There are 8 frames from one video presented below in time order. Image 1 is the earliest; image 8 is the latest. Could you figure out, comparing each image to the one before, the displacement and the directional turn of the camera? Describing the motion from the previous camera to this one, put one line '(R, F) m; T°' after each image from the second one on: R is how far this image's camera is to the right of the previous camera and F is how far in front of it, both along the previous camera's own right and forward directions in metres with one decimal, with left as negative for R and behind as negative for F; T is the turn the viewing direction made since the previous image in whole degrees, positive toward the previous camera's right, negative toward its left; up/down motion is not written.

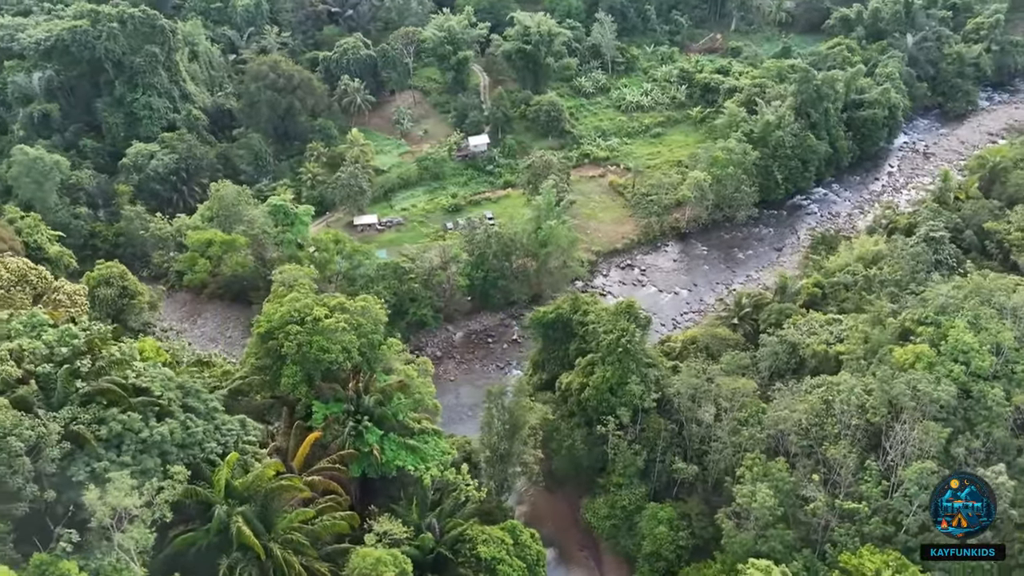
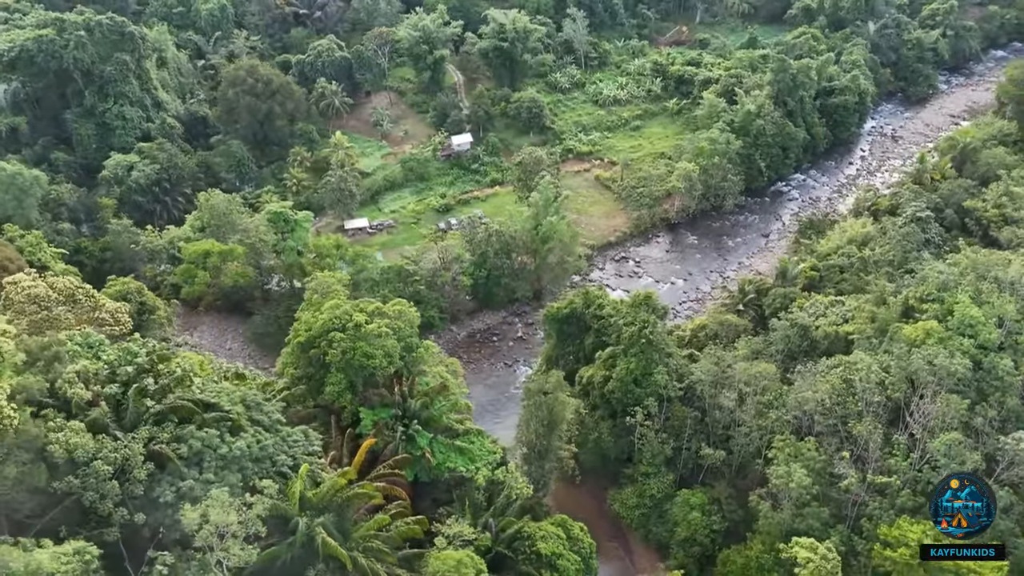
(-2.2, 0.0) m; +4°
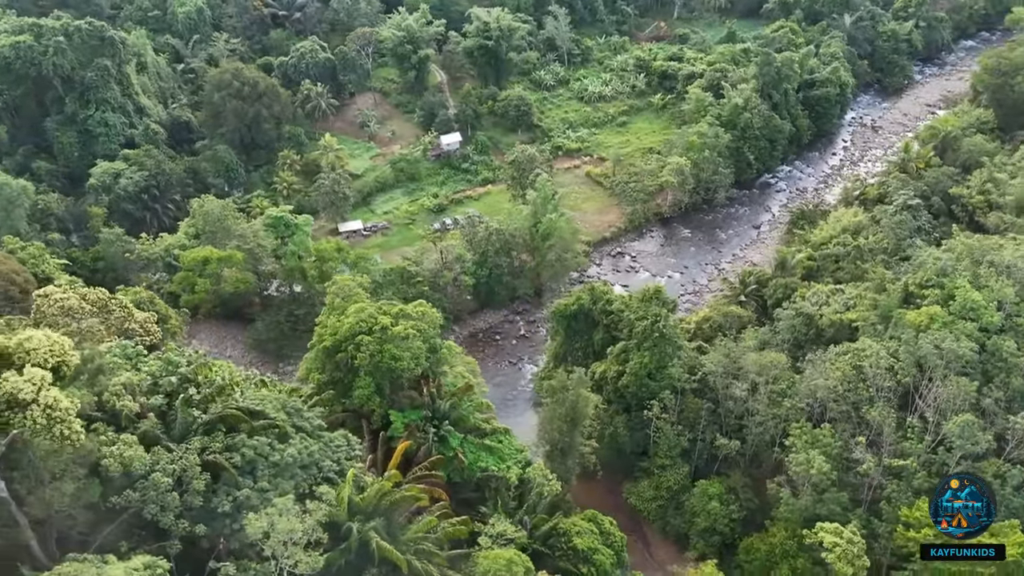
(-1.4, 0.0) m; +2°
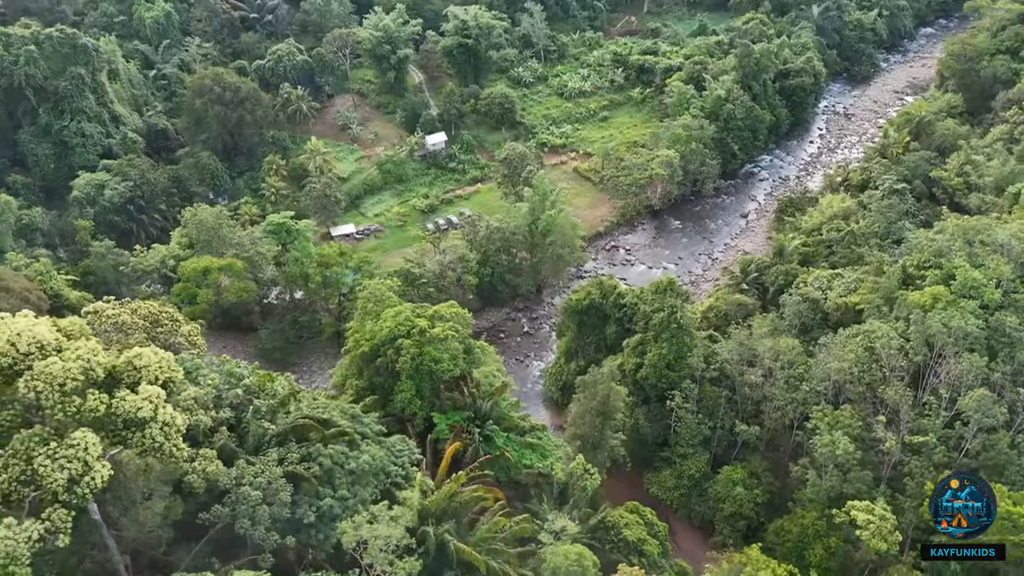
(-2.0, 0.0) m; +3°
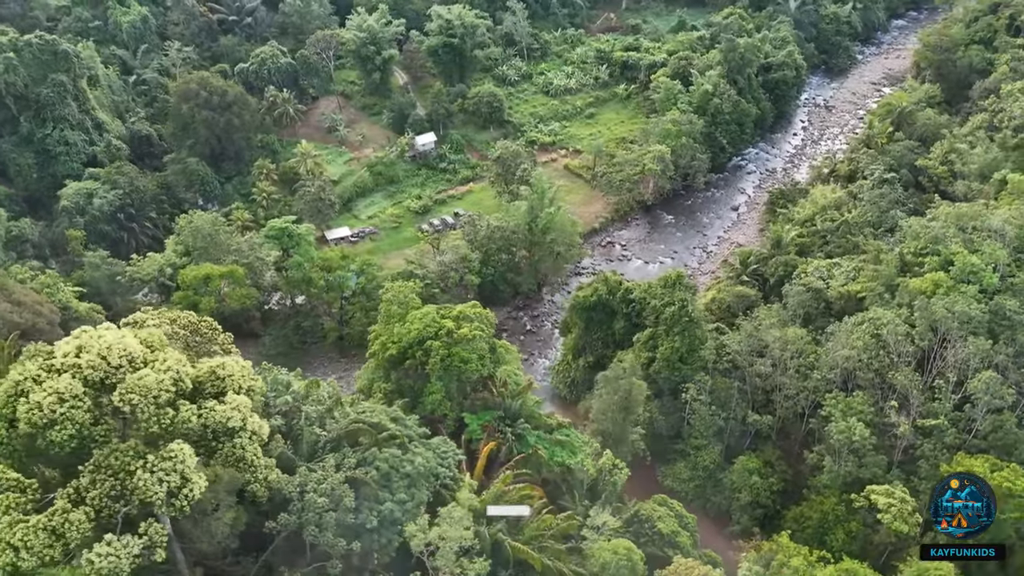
(-1.4, 0.0) m; +2°
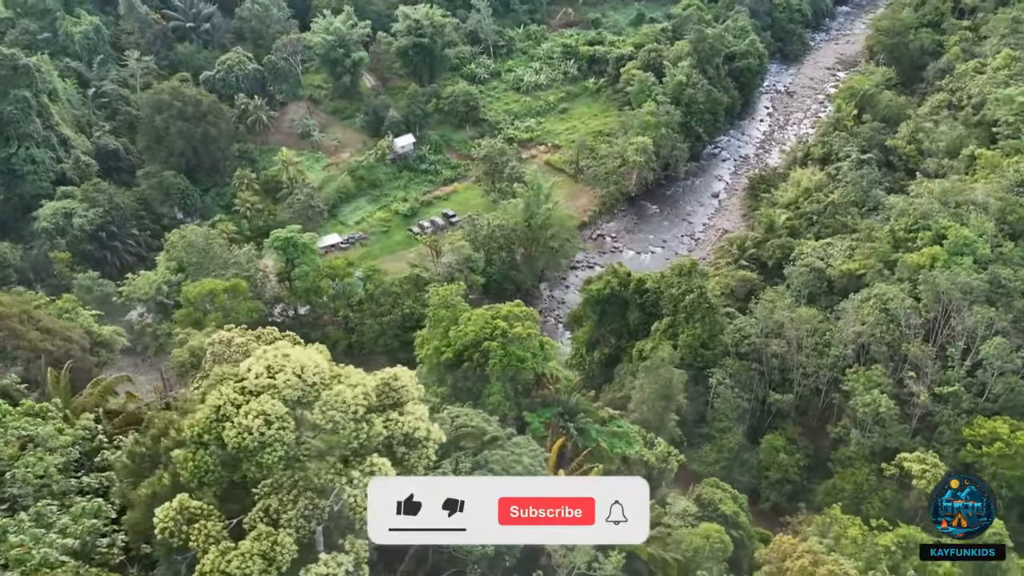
(-2.8, 0.0) m; +4°
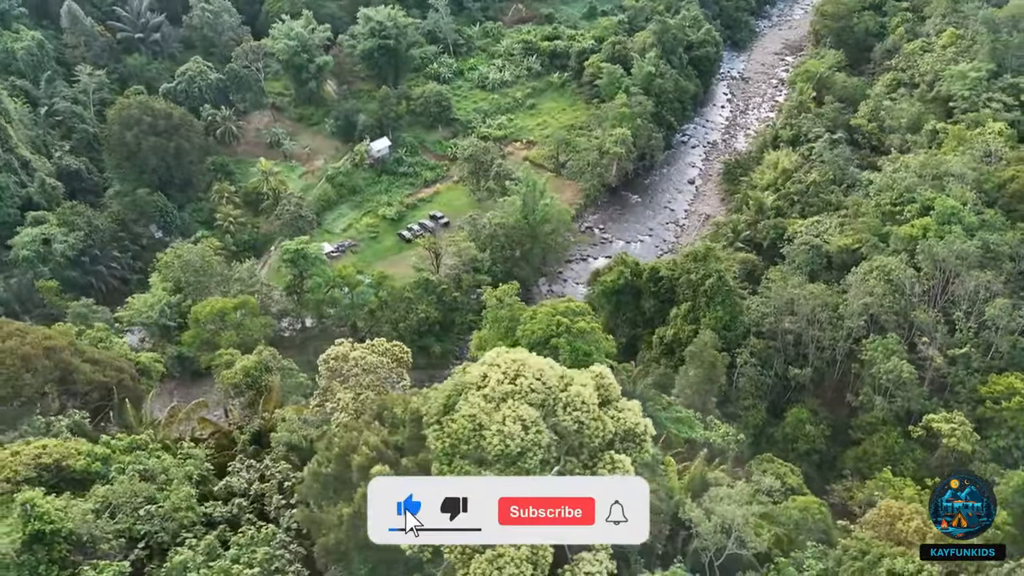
(-3.3, 0.0) m; +5°
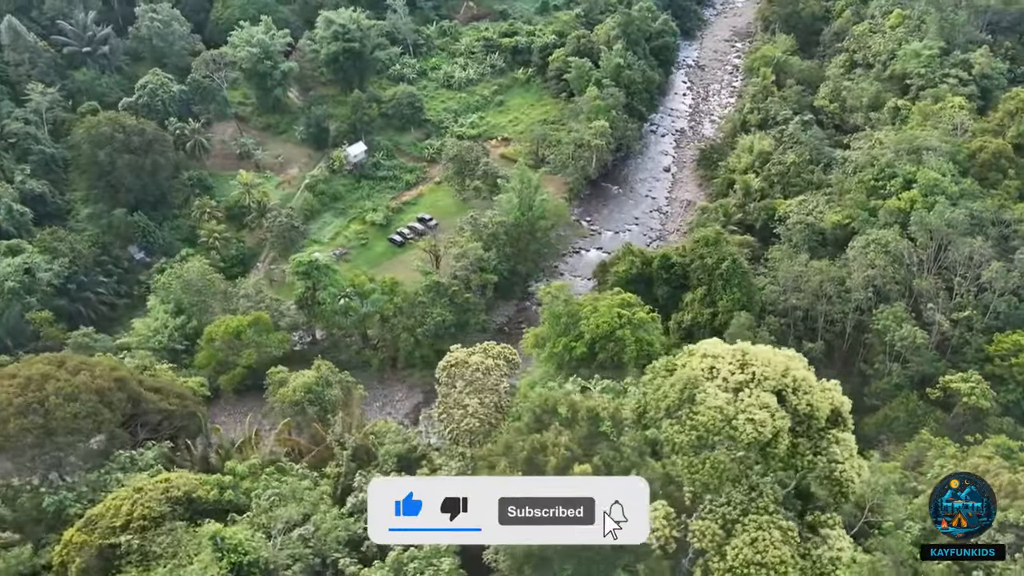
(-3.2, 0.0) m; +5°
